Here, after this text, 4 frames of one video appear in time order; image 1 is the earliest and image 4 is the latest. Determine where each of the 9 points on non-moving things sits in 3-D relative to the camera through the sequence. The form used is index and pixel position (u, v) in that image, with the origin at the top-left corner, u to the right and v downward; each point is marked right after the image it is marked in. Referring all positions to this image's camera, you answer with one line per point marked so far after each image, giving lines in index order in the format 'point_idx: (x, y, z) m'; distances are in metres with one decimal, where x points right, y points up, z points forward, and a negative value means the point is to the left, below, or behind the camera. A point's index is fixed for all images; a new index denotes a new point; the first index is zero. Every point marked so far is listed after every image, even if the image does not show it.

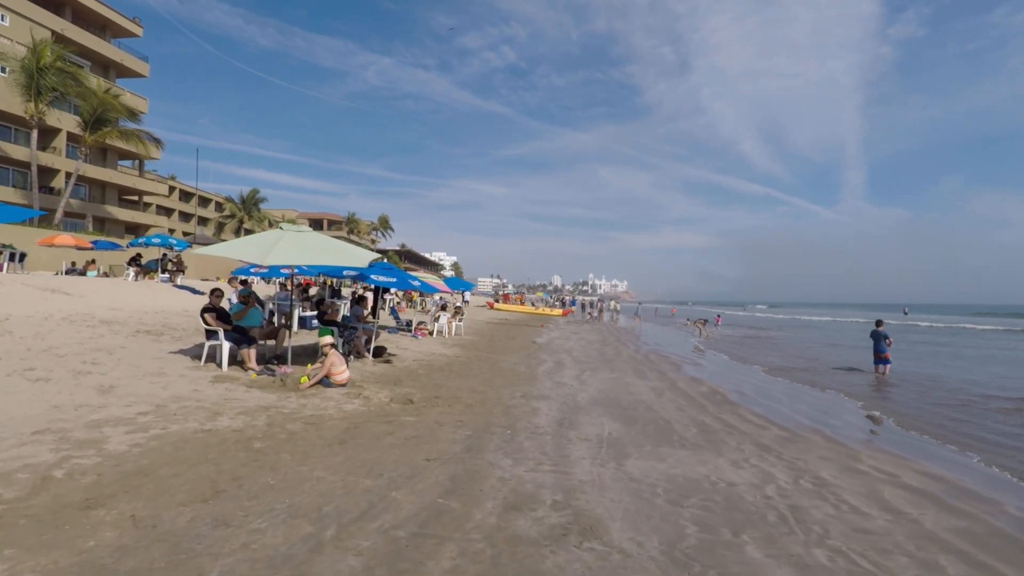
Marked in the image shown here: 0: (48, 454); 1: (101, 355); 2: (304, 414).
0: (-4.6, -1.6, +4.9) m
1: (-8.0, -1.3, +9.6) m
2: (-3.0, -1.8, +7.2) m
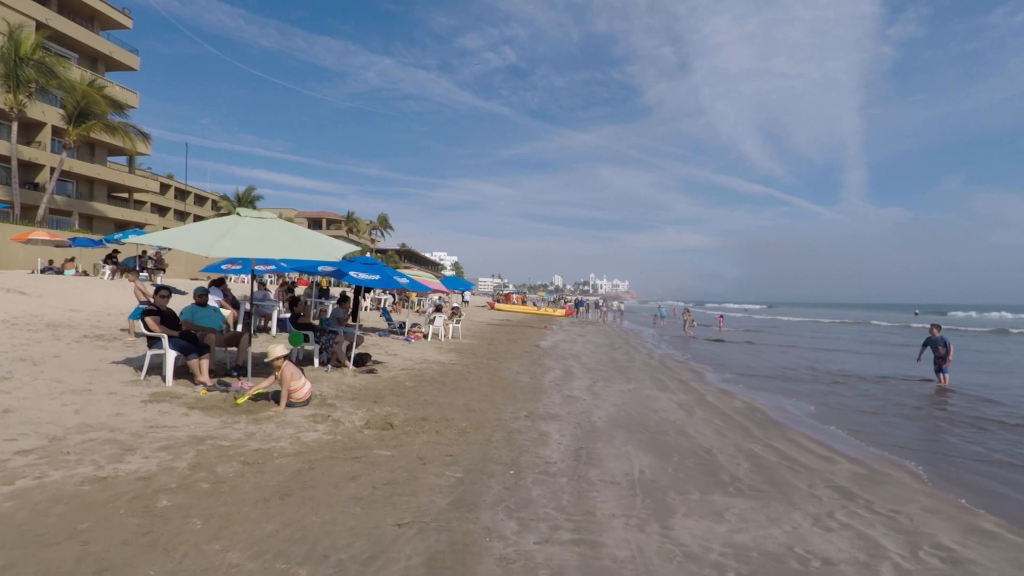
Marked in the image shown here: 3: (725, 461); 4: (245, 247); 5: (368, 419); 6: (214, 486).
0: (-4.5, -1.6, +3.3) m
1: (-7.9, -1.3, +8.0) m
2: (-3.0, -1.8, +5.6) m
3: (+2.7, -2.2, +6.2) m
4: (-3.9, +0.6, +7.1) m
5: (-2.1, -1.9, +7.1) m
6: (-2.7, -1.8, +4.5) m
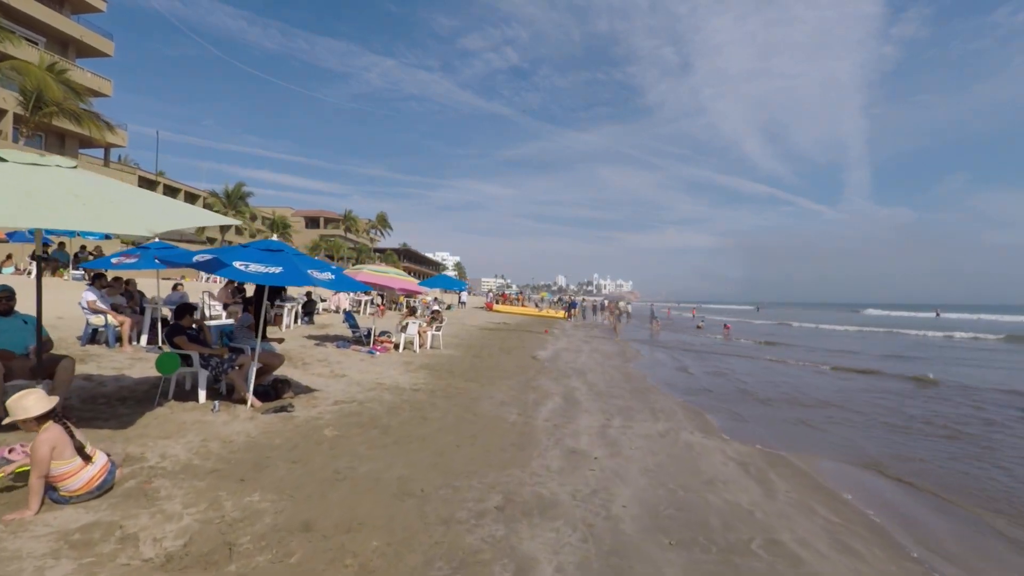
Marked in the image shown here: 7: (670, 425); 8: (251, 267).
0: (-4.9, -1.6, -0.1) m
1: (-8.3, -1.3, +4.7) m
2: (-3.3, -1.8, +2.2) m
3: (+2.3, -2.1, +2.8) m
4: (-4.3, +0.6, +3.8) m
5: (-2.4, -1.9, +3.8) m
6: (-3.1, -1.8, +1.2) m
7: (+2.6, -2.2, +7.9) m
8: (-3.3, +0.3, +6.3) m
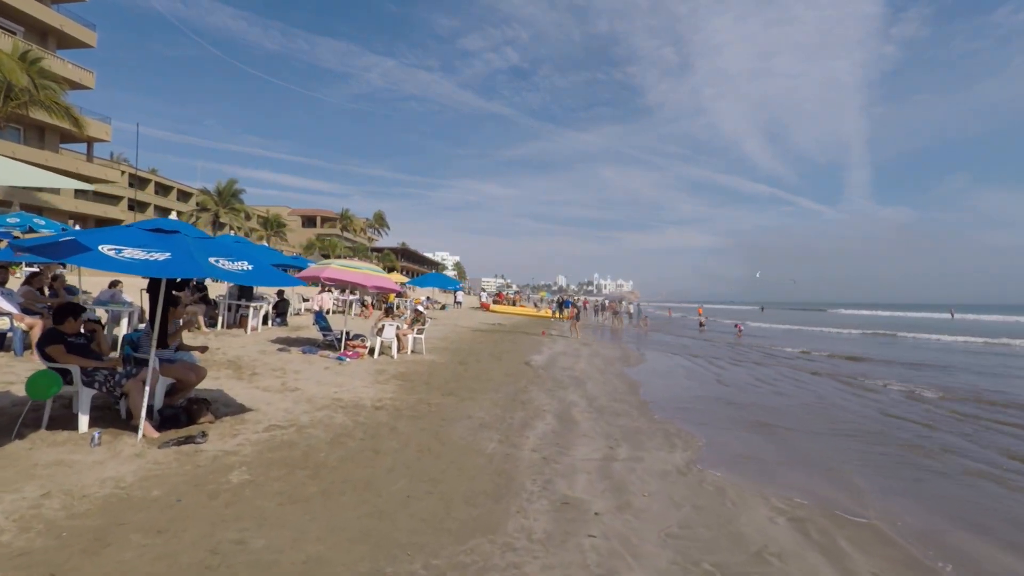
0: (-5.2, -1.5, -1.7) m
1: (-8.6, -1.2, +3.0) m
2: (-3.6, -1.7, +0.5) m
3: (+2.0, -2.1, +1.1) m
4: (-4.5, +0.7, +2.1) m
5: (-2.7, -1.8, +2.1) m
6: (-3.4, -1.7, -0.5) m
7: (+2.3, -2.1, +6.3) m
8: (-3.6, +0.4, +4.6) m
